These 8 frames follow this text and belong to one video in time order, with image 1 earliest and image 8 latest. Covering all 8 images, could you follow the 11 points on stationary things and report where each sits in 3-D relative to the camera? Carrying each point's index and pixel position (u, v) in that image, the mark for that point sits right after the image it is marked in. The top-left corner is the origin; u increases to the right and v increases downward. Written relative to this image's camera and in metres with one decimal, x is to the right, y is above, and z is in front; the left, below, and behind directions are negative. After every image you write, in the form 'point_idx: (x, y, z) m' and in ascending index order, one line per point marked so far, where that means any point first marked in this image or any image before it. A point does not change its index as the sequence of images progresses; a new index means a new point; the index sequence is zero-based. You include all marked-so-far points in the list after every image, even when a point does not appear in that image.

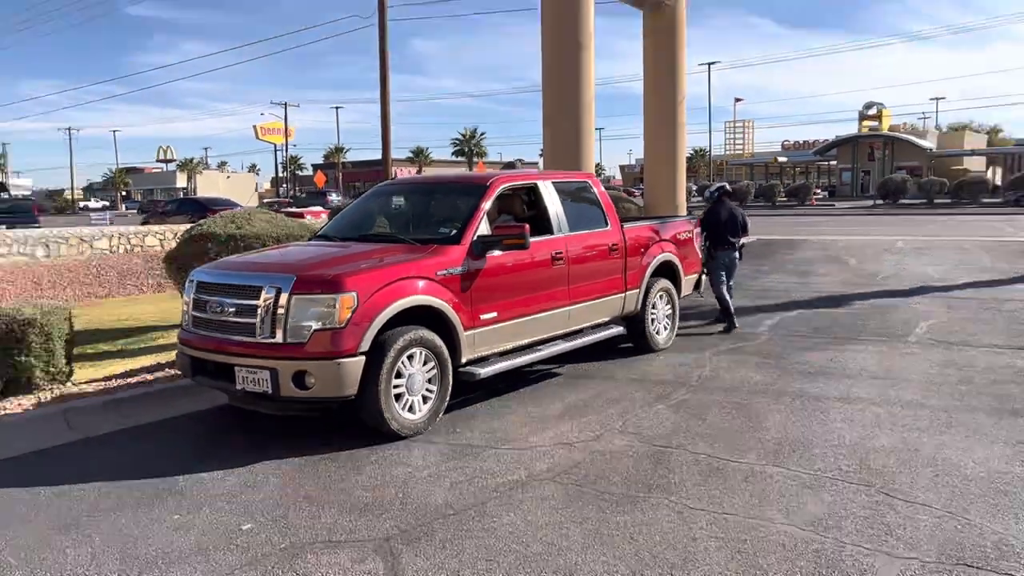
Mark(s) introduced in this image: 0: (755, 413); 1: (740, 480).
0: (+1.9, -1.0, +5.9) m
1: (+1.3, -1.1, +4.4) m
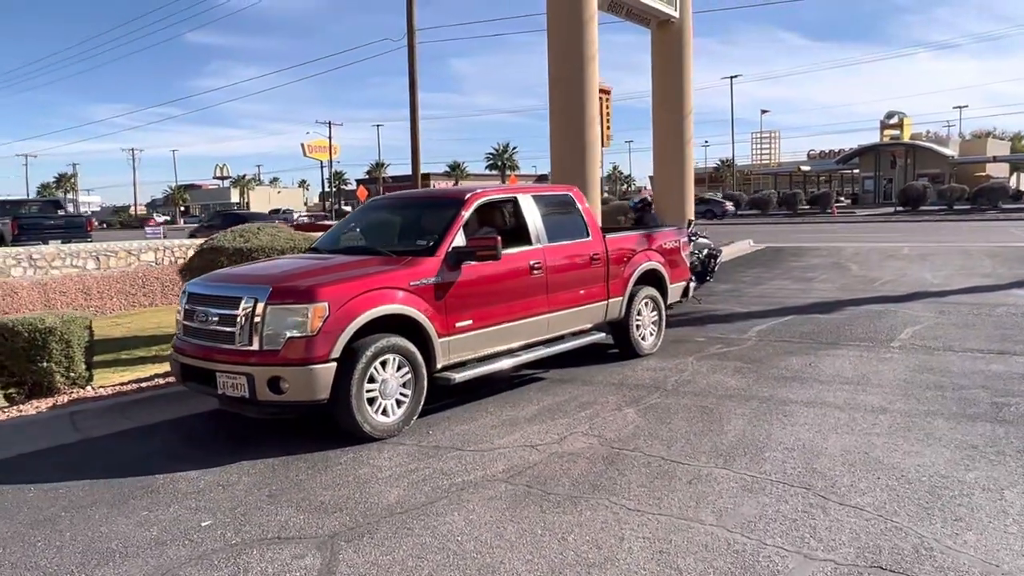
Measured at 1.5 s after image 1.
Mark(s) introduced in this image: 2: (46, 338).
0: (+1.7, -1.0, +6.0) m
1: (+1.0, -1.2, +4.6) m
2: (-4.7, -0.5, +7.6) m
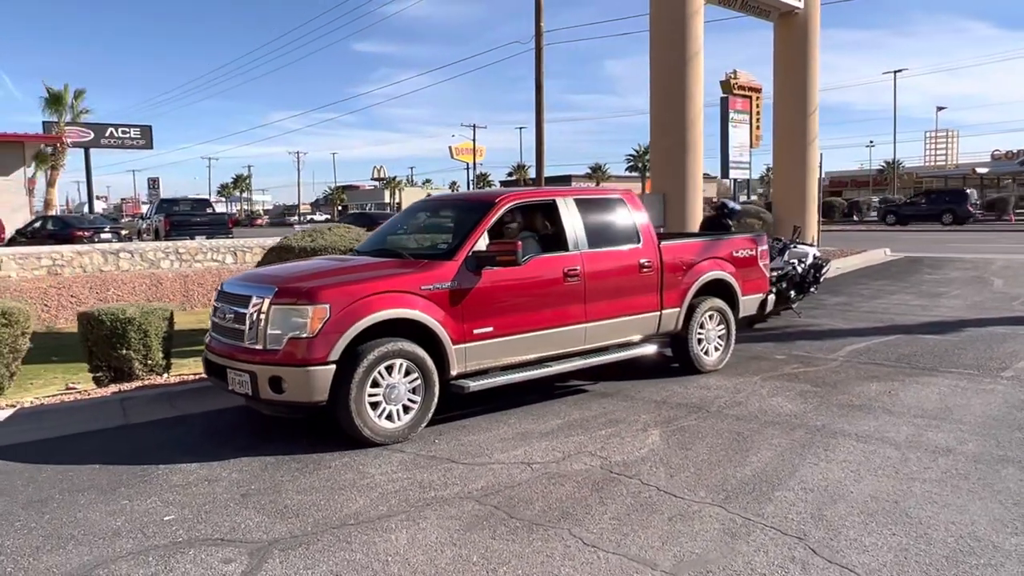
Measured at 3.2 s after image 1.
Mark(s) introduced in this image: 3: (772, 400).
0: (+1.7, -1.1, +5.4) m
1: (+0.8, -1.3, +4.1) m
2: (-4.2, -0.4, +8.2) m
3: (+2.3, -1.0, +6.7) m
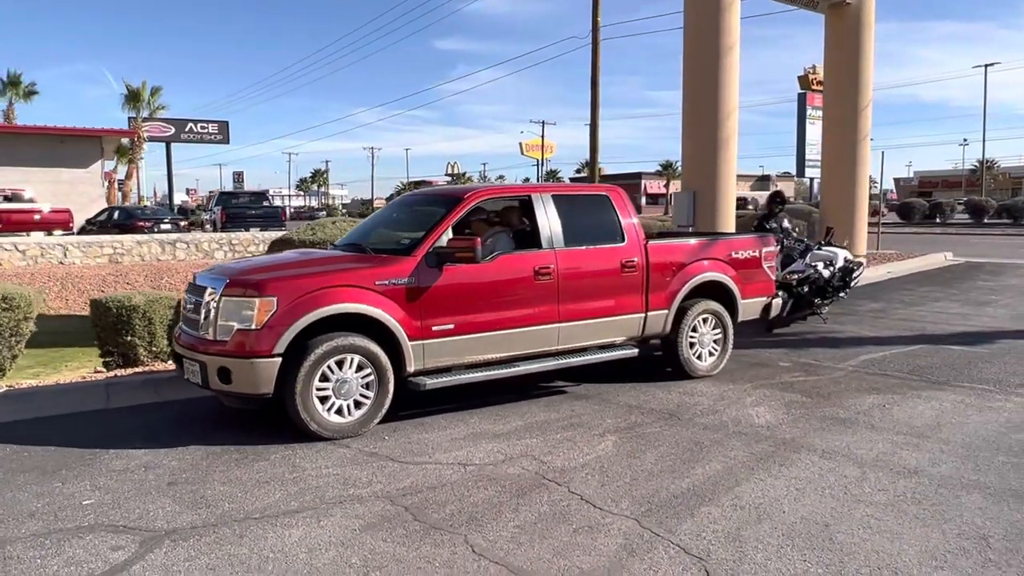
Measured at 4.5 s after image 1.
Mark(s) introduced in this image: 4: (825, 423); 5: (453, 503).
0: (+1.3, -1.2, +5.2) m
1: (+0.3, -1.3, +3.9) m
2: (-4.3, -0.3, +8.5) m
3: (+2.0, -1.0, +6.4) m
4: (+2.5, -1.1, +6.0) m
5: (-0.3, -1.2, +4.3) m
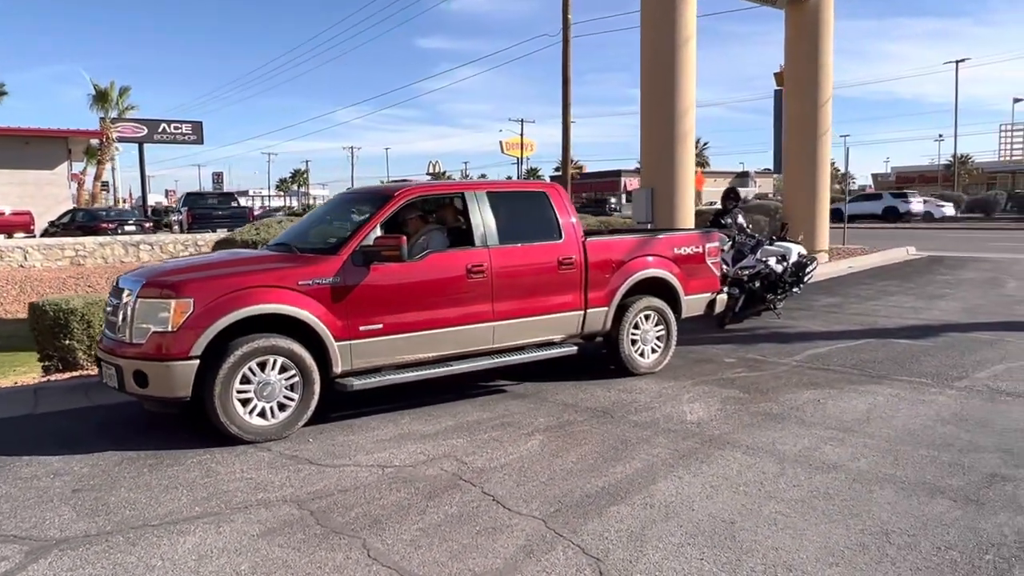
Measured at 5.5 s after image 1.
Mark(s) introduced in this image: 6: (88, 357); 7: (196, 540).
0: (+0.8, -1.1, +5.1) m
1: (-0.2, -1.3, +3.9) m
2: (-4.9, -0.3, +8.3) m
3: (+1.5, -1.0, +6.3) m
4: (+1.9, -1.0, +5.9) m
5: (-0.9, -1.2, +4.3) m
6: (-4.8, -0.8, +8.5) m
7: (-1.6, -1.3, +3.8) m
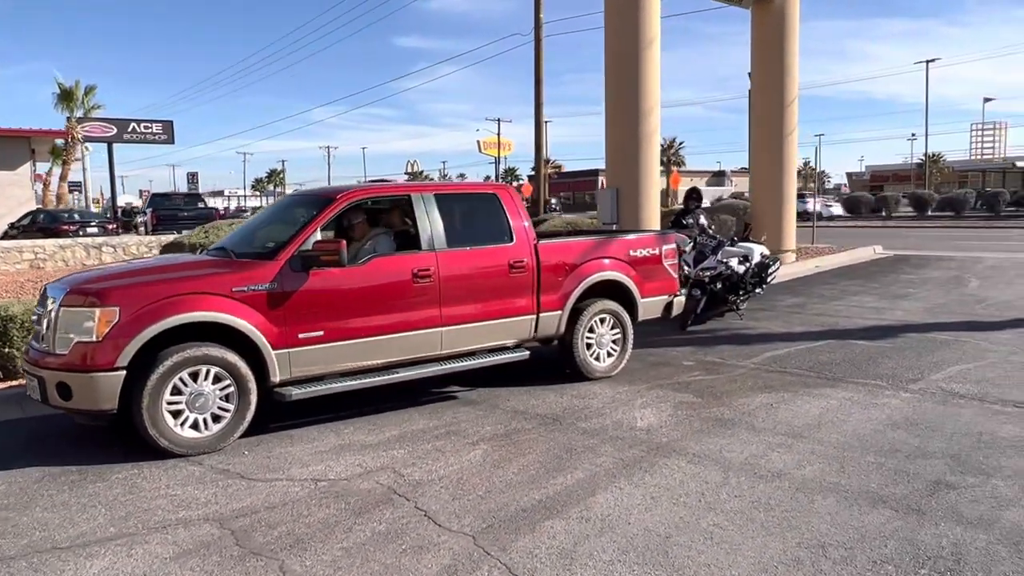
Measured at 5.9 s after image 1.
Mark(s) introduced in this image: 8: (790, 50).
0: (+0.4, -1.2, +5.0) m
1: (-0.6, -1.3, +3.7) m
2: (-5.4, -0.4, +8.0) m
3: (+1.0, -1.0, +6.2) m
4: (+1.5, -1.1, +5.8) m
5: (-1.2, -1.3, +4.1) m
6: (-5.3, -0.8, +8.2) m
7: (-2.0, -1.3, +3.6) m
8: (+5.7, +4.9, +15.4) m
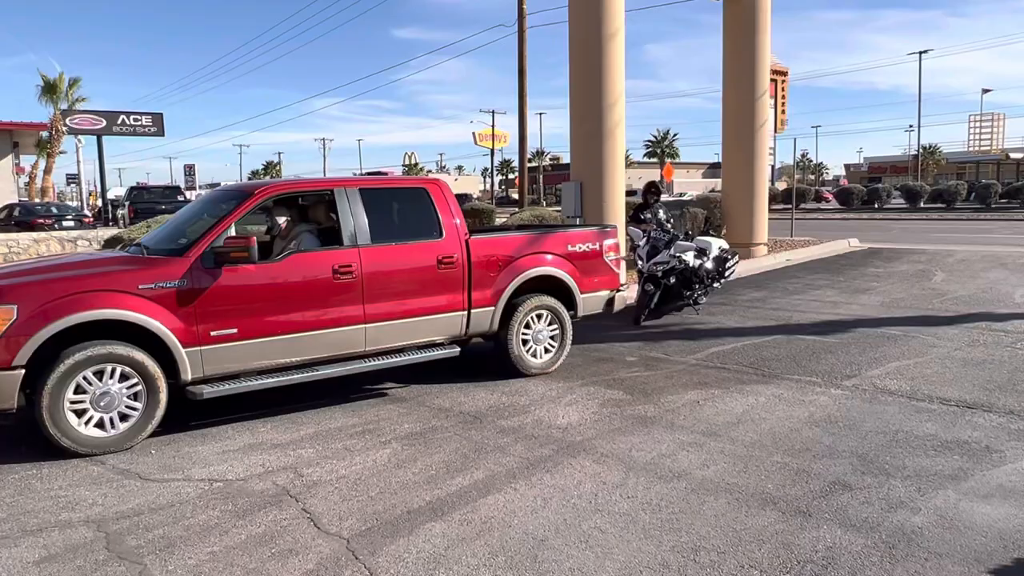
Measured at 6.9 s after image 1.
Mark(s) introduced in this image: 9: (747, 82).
0: (-0.2, -1.1, +4.9) m
1: (-1.2, -1.3, +3.7) m
2: (-6.0, -0.3, +8.0) m
3: (+0.4, -1.0, +6.2) m
4: (+0.9, -1.0, +5.8) m
5: (-1.9, -1.3, +4.0) m
6: (-5.9, -0.8, +8.2) m
7: (-2.6, -1.3, +3.6) m
8: (+5.0, +5.0, +15.2) m
9: (+4.8, +4.2, +15.3) m
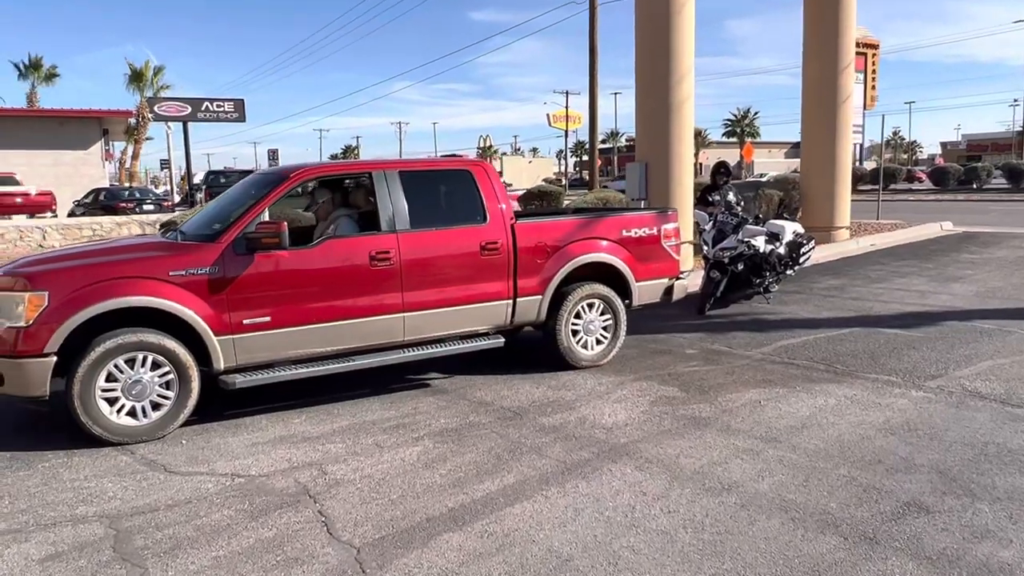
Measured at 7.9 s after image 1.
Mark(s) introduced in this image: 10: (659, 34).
0: (0.0, -1.1, +4.6) m
1: (-1.1, -1.3, +3.4) m
2: (-5.5, -0.2, +8.2) m
3: (+0.7, -0.9, +5.8) m
4: (+1.2, -1.0, +5.3) m
5: (-1.7, -1.2, +3.9) m
6: (-5.3, -0.6, +8.4) m
7: (-2.5, -1.3, +3.5) m
8: (+6.3, +5.3, +14.2) m
9: (+6.0, +4.4, +14.3) m
10: (+2.3, +4.0, +12.0) m
